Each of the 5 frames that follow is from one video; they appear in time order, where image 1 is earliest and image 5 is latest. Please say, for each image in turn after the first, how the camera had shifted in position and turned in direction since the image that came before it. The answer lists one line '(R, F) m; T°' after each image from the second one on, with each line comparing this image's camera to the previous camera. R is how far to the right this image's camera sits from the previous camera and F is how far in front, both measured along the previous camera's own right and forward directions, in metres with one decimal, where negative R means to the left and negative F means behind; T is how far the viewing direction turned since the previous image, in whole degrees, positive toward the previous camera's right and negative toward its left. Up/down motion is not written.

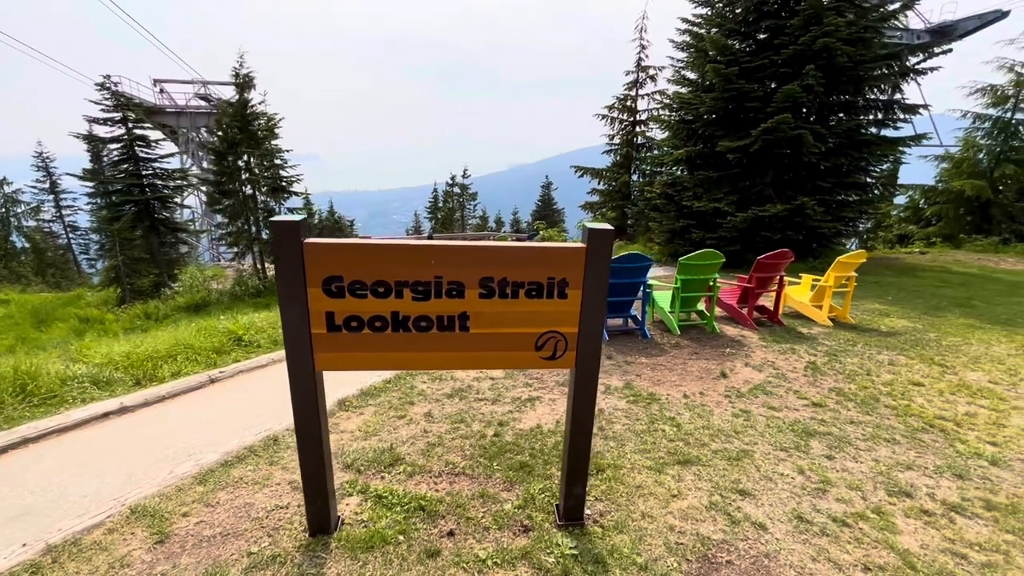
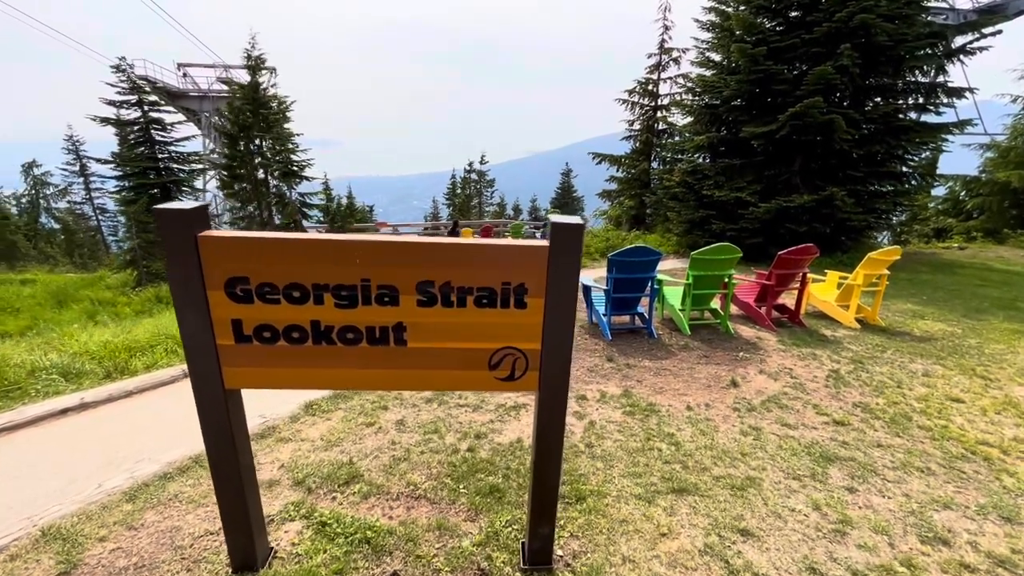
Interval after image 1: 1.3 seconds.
(+0.3, +0.4) m; -2°
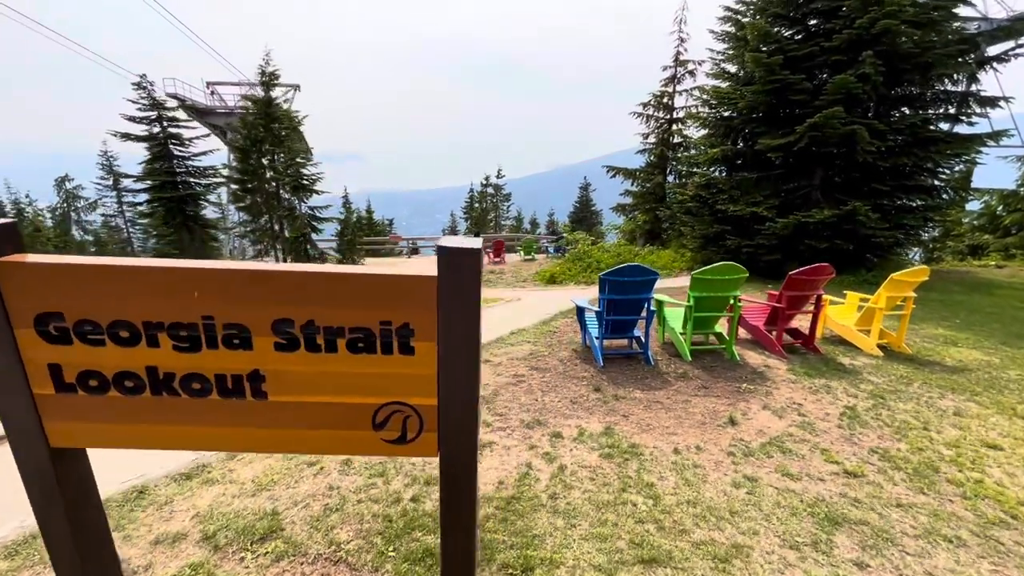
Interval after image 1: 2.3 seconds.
(+0.4, +0.4) m; -2°
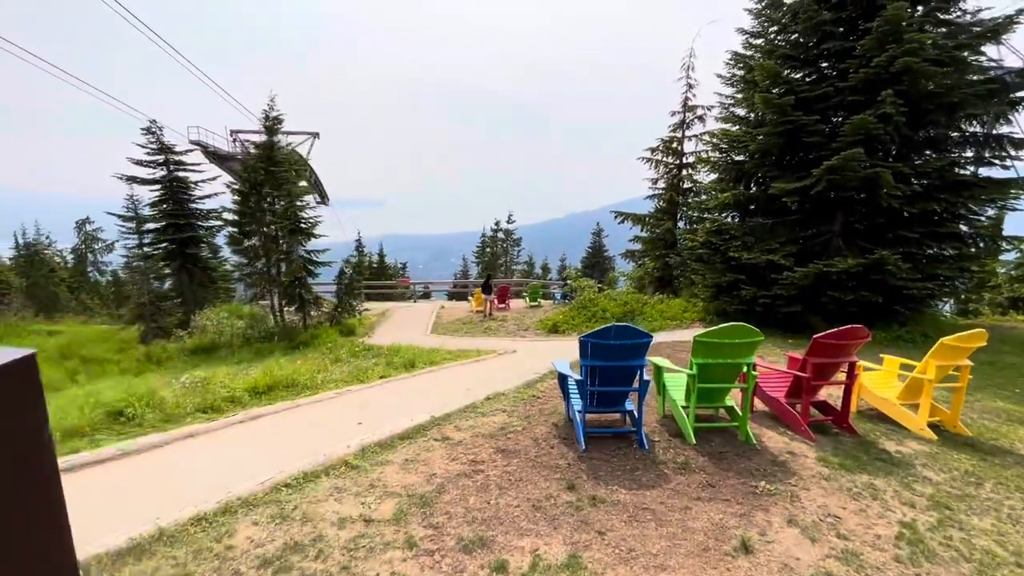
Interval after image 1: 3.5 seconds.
(+0.4, +0.8) m; -2°
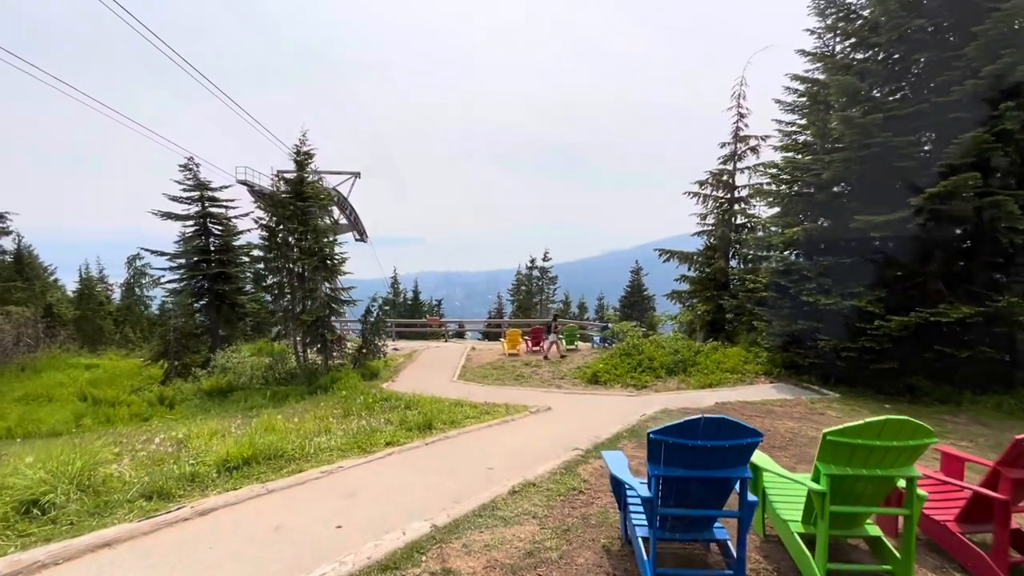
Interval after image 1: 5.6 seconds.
(0.0, +1.3) m; -4°
